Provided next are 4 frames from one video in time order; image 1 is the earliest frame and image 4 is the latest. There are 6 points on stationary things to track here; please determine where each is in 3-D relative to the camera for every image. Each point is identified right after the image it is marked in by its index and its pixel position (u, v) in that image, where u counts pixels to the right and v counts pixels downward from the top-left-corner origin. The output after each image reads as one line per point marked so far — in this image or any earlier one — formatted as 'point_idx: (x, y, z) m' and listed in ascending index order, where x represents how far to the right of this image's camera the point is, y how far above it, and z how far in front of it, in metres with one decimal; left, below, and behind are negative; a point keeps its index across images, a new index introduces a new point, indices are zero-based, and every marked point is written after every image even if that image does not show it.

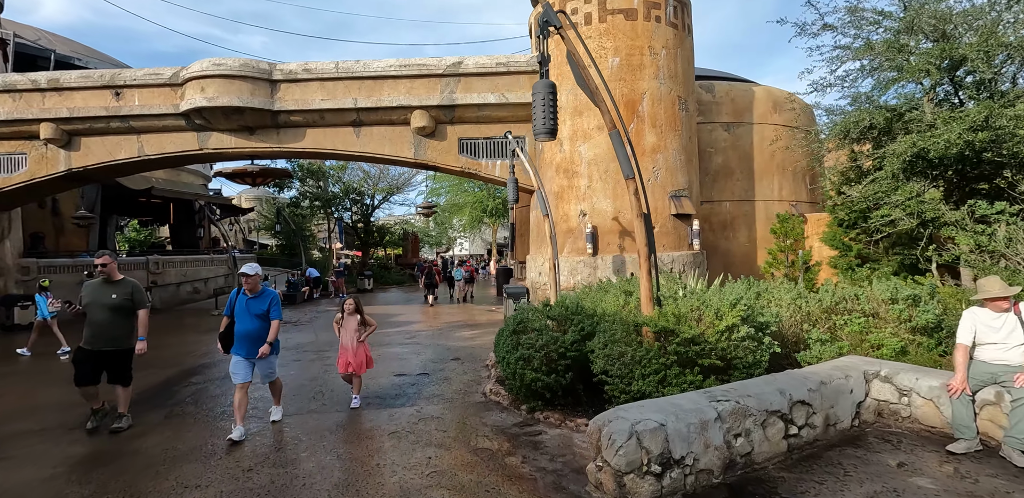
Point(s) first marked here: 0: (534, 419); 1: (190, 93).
0: (+0.2, -1.4, +4.4) m
1: (-7.0, +3.4, +11.4) m
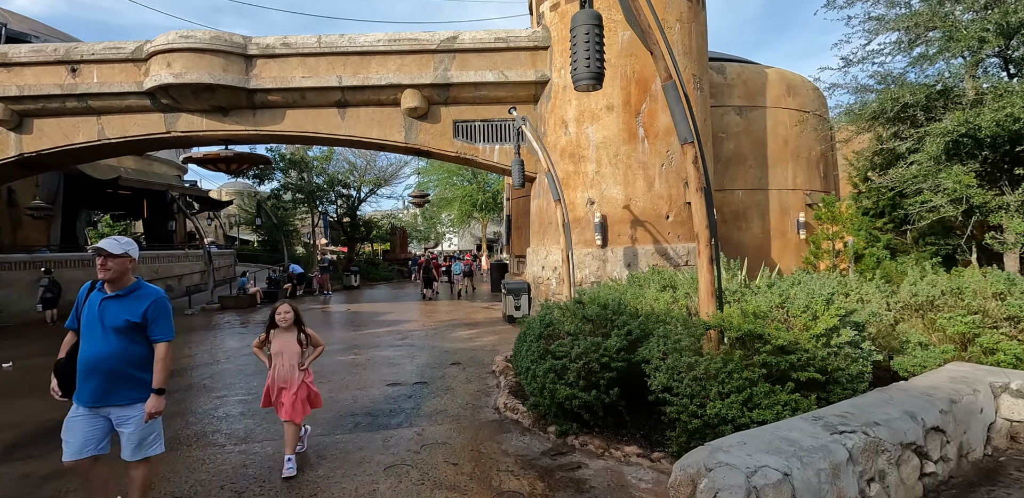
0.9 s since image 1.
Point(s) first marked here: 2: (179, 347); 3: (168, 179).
0: (+0.4, -1.3, +3.5) m
1: (-7.0, +3.5, +10.2) m
2: (-6.1, -1.8, +9.5) m
3: (-12.4, +2.5, +18.8) m
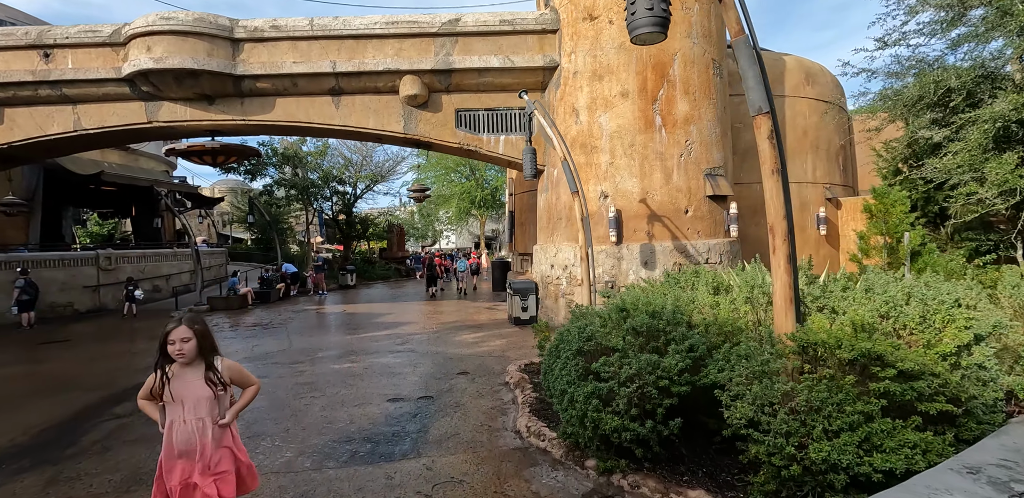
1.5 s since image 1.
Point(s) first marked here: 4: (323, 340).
0: (+0.6, -1.3, +2.9) m
1: (-6.9, +3.6, +9.5) m
2: (-5.9, -1.8, +8.8) m
3: (-12.3, +2.6, +18.0) m
4: (-3.3, -1.6, +9.3) m
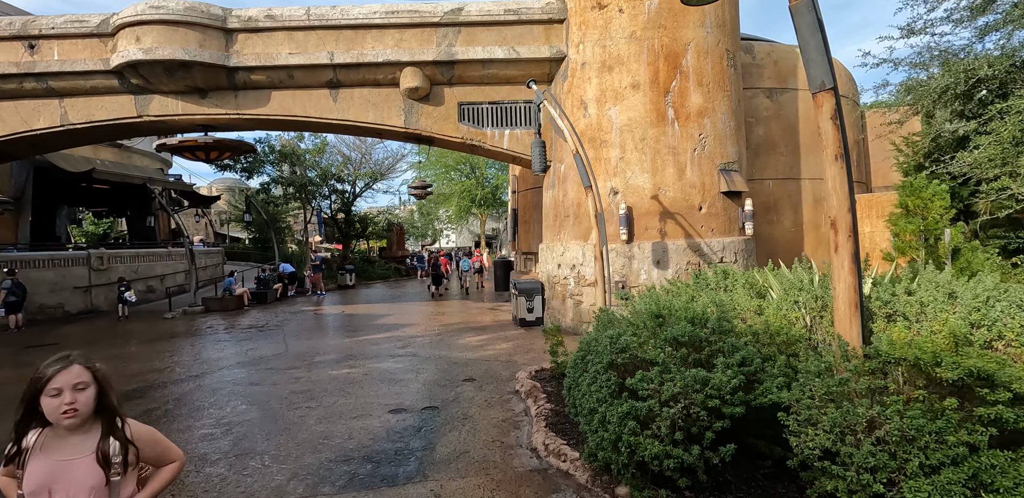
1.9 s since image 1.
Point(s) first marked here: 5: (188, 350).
0: (+0.7, -1.3, +2.5) m
1: (-6.8, +3.6, +9.1) m
2: (-5.8, -1.7, +8.4) m
3: (-12.2, +2.6, +17.6) m
4: (-3.2, -1.6, +8.9) m
5: (-5.5, -1.7, +8.9) m
